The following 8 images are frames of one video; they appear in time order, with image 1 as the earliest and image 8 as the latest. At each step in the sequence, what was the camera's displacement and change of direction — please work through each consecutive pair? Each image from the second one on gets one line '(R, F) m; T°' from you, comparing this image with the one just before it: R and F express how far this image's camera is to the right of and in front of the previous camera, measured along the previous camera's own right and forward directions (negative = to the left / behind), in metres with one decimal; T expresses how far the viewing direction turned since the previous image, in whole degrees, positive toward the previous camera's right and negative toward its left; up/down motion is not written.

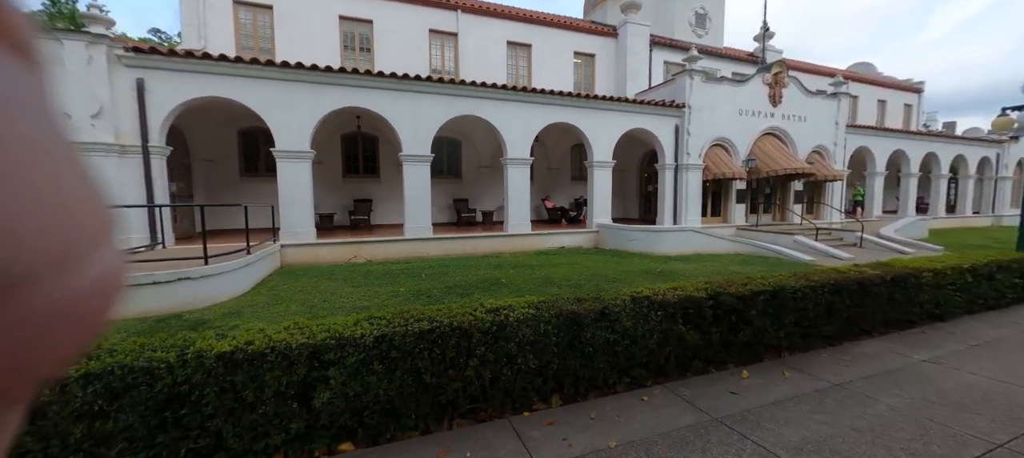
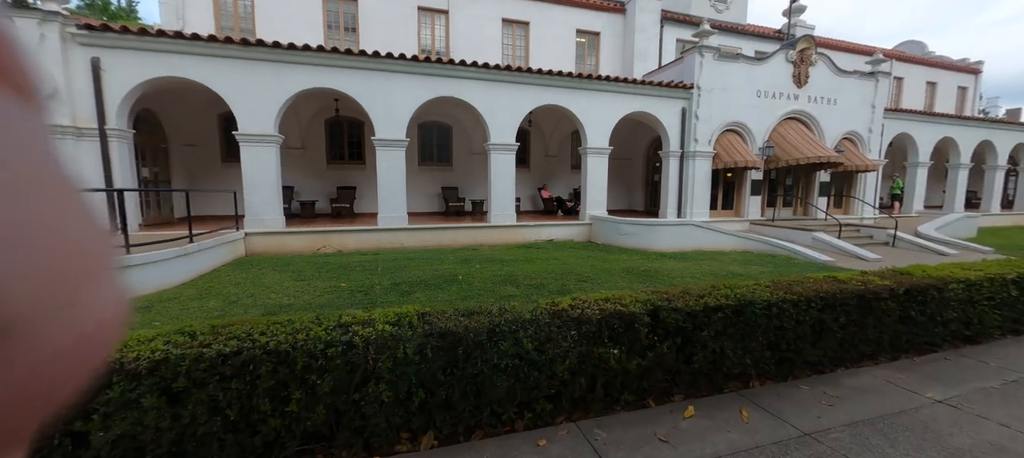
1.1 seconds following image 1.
(+1.3, +0.9) m; -4°
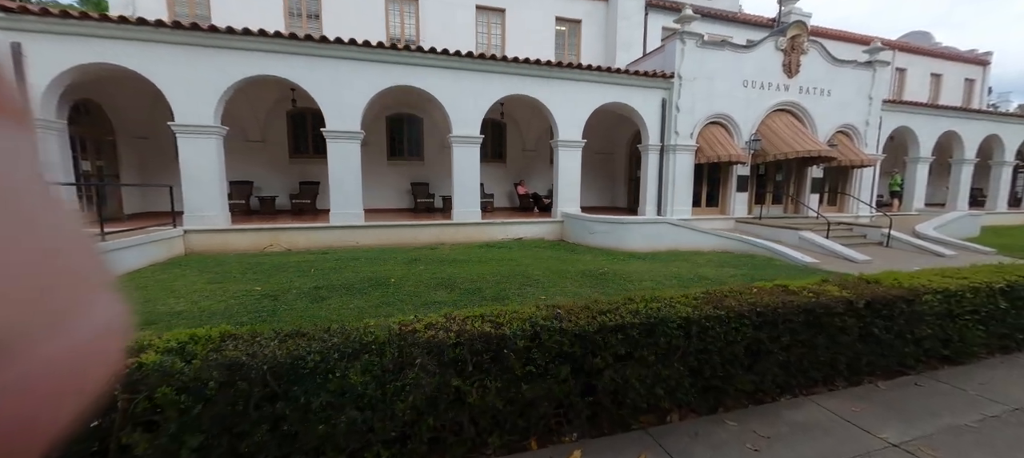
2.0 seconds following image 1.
(+1.2, +0.7) m; -1°
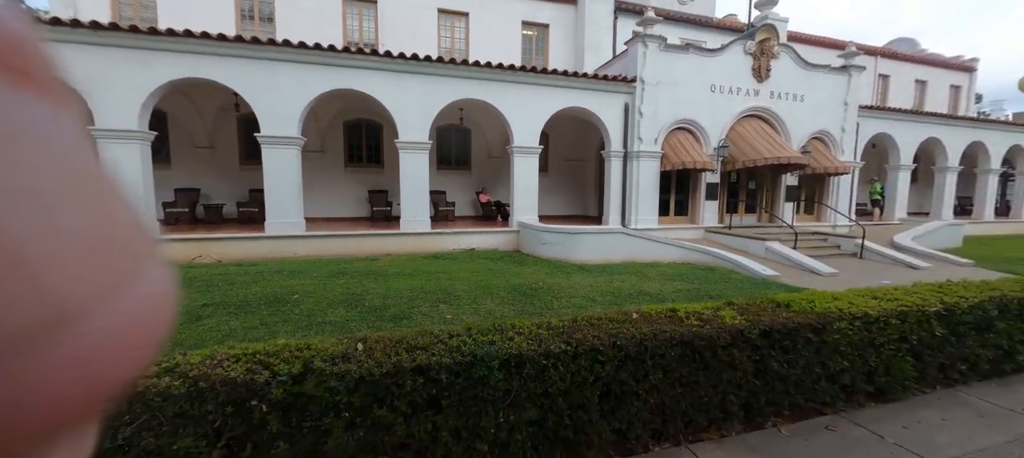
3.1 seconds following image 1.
(+1.5, +0.6) m; 0°
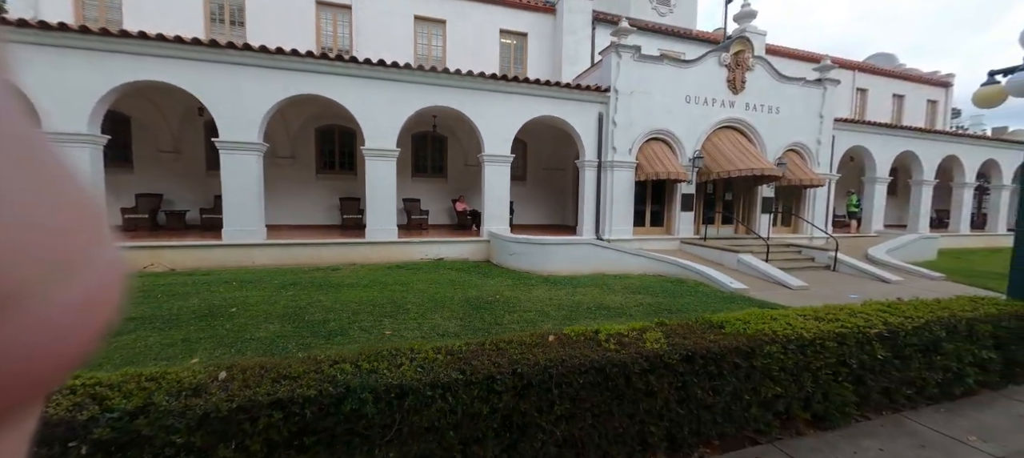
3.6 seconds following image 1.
(+0.7, +0.2) m; +1°
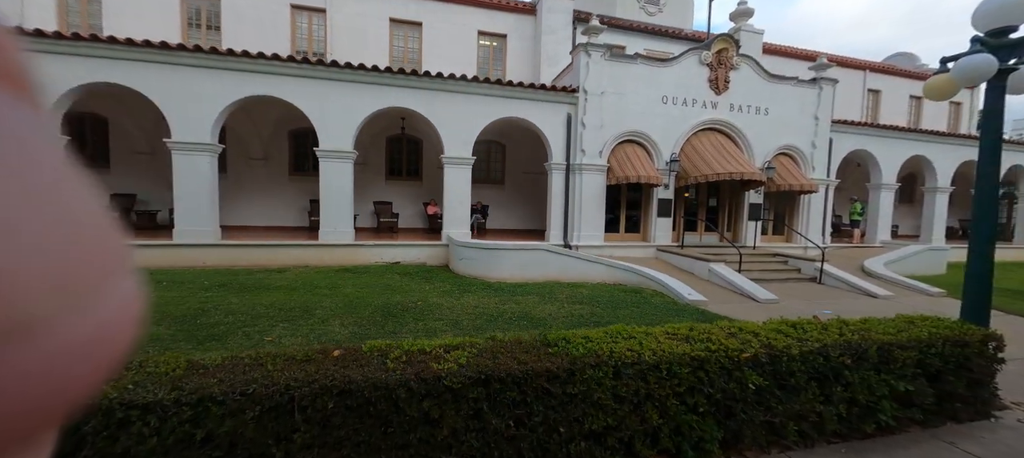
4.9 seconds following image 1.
(+1.8, +0.4) m; -3°
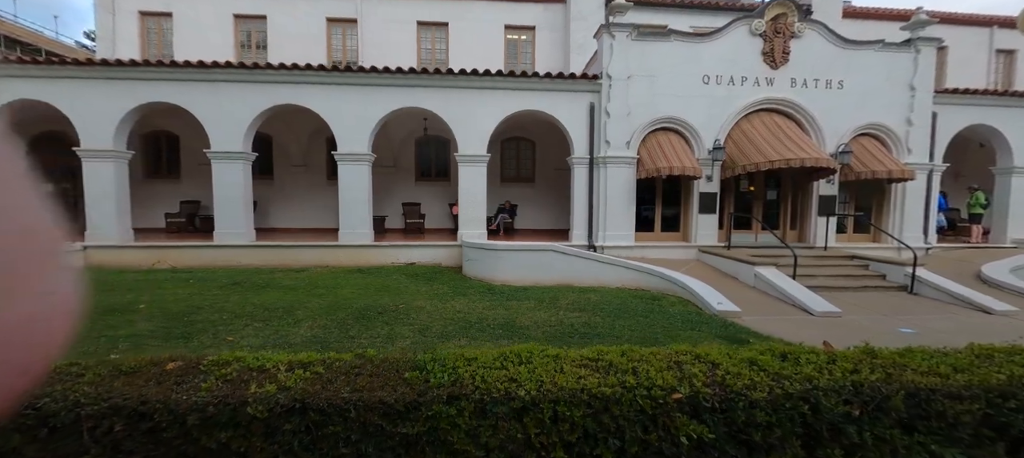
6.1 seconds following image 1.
(+1.4, +0.7) m; -10°
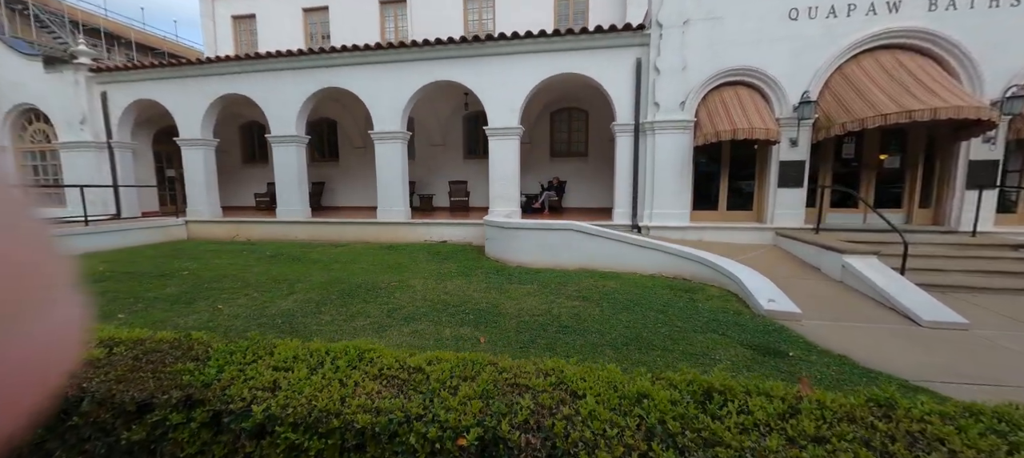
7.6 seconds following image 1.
(+1.5, +0.9) m; -14°
